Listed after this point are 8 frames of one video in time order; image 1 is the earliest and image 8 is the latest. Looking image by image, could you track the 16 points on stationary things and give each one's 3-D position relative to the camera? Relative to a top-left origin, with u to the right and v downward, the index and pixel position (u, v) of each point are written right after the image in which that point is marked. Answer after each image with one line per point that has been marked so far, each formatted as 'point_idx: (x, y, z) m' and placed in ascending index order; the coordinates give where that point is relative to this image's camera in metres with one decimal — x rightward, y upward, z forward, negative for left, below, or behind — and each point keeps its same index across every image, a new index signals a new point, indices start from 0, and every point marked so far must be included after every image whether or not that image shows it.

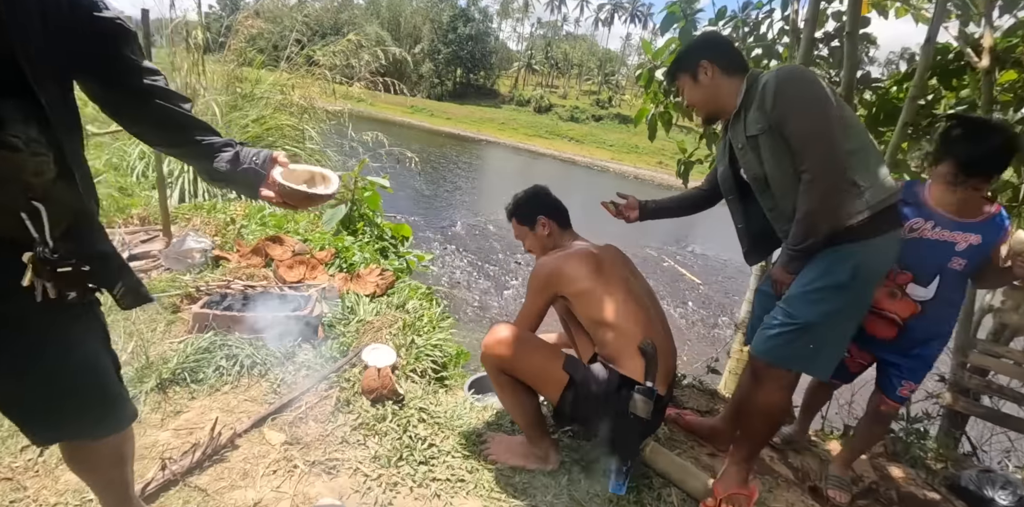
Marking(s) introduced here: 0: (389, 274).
0: (-0.9, -0.1, +4.2) m
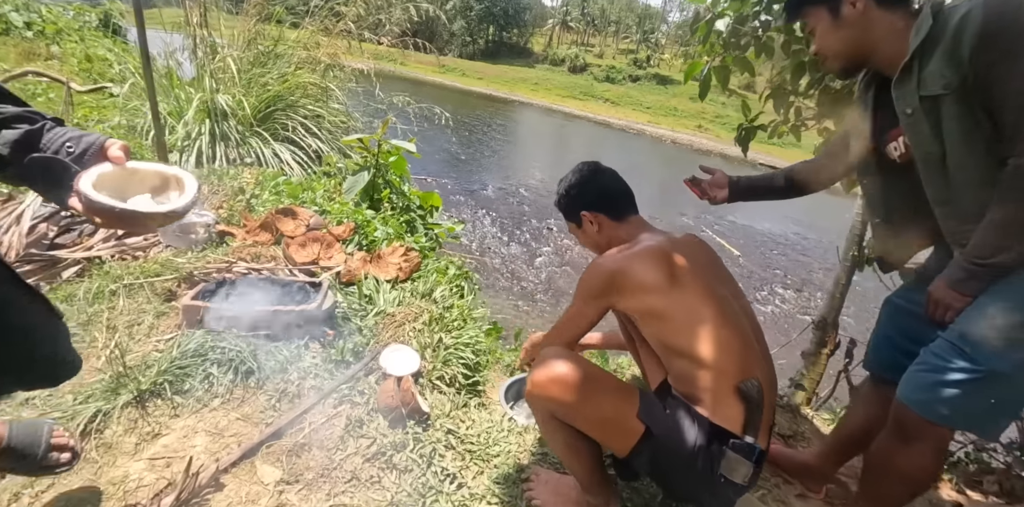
0: (-0.6, 0.0, +3.6) m
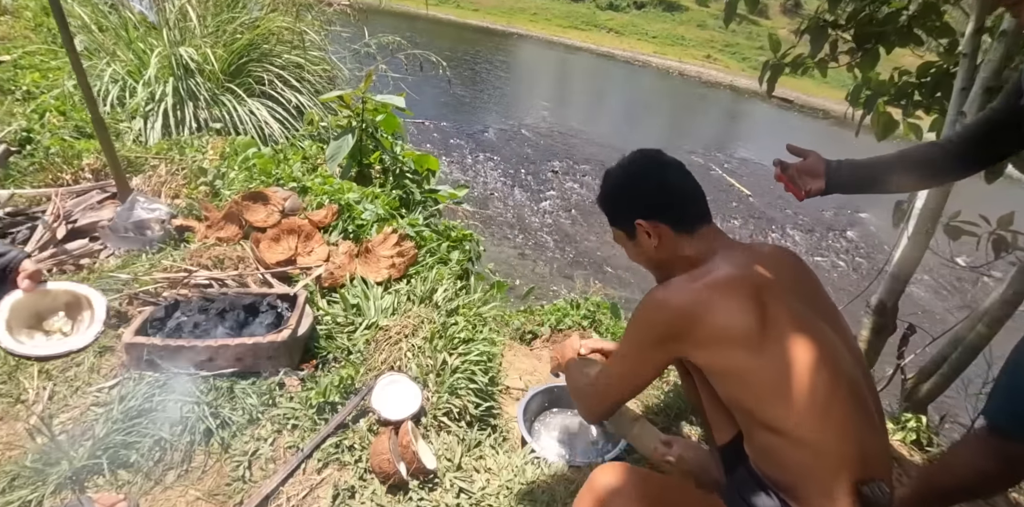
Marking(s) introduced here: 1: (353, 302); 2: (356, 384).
0: (-0.6, +0.1, +3.1) m
1: (-0.8, -0.2, +2.7) m
2: (-0.7, -0.6, +2.4) m
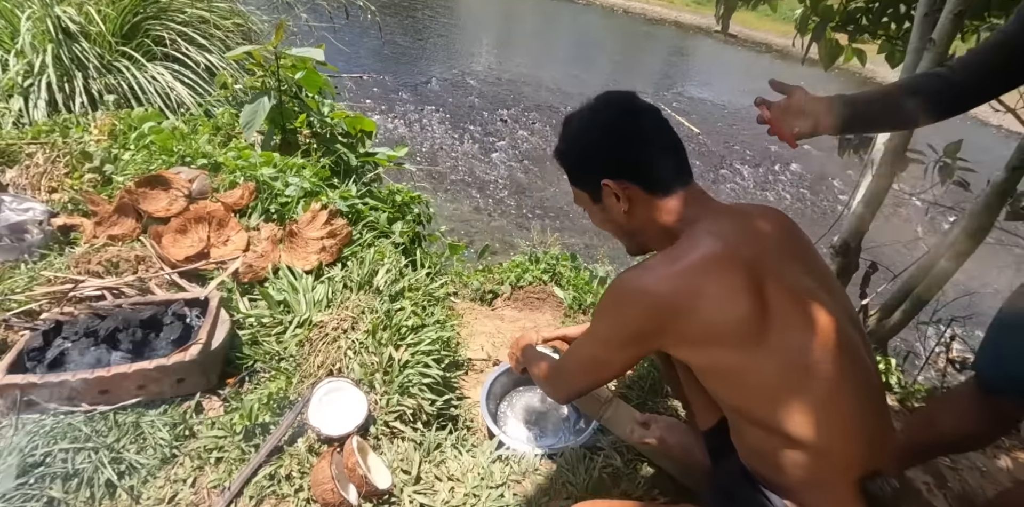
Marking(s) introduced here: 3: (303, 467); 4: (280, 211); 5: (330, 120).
0: (-0.8, +0.1, +2.7) m
1: (-1.0, -0.2, +2.4) m
2: (-0.8, -0.5, +2.0) m
3: (-0.7, -0.7, +1.8) m
4: (-1.2, +0.2, +2.9) m
5: (-1.3, +0.9, +3.9) m
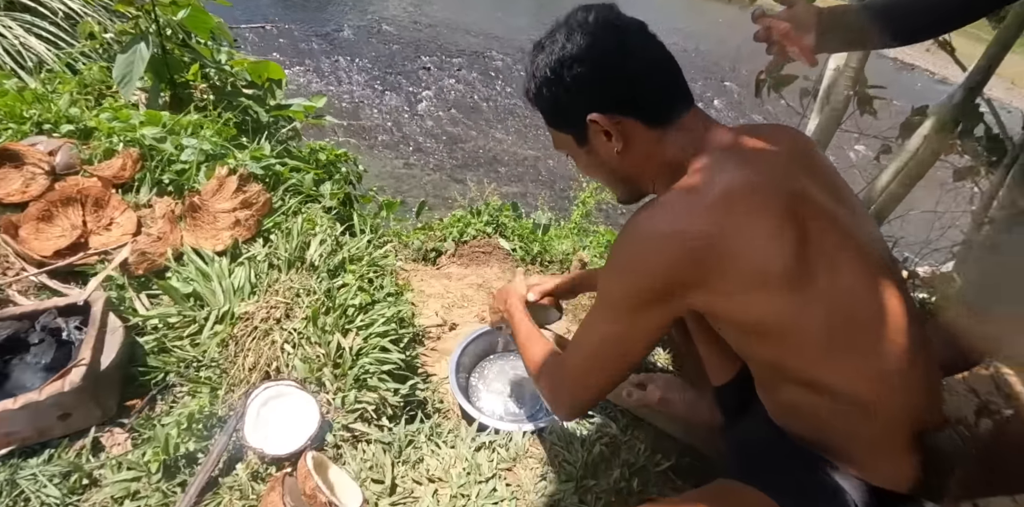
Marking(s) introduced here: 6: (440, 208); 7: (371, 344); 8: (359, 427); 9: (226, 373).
0: (-1.0, +0.3, +2.2) m
1: (-1.1, -0.1, +1.9) m
2: (-0.9, -0.5, +1.6) m
3: (-0.7, -0.6, +1.5) m
4: (-1.4, +0.3, +2.3) m
5: (-1.7, +1.1, +3.3) m
6: (-0.4, +0.3, +3.7) m
7: (-0.5, -0.3, +1.9) m
8: (-0.5, -0.5, +1.7) m
9: (-0.9, -0.4, +1.7) m
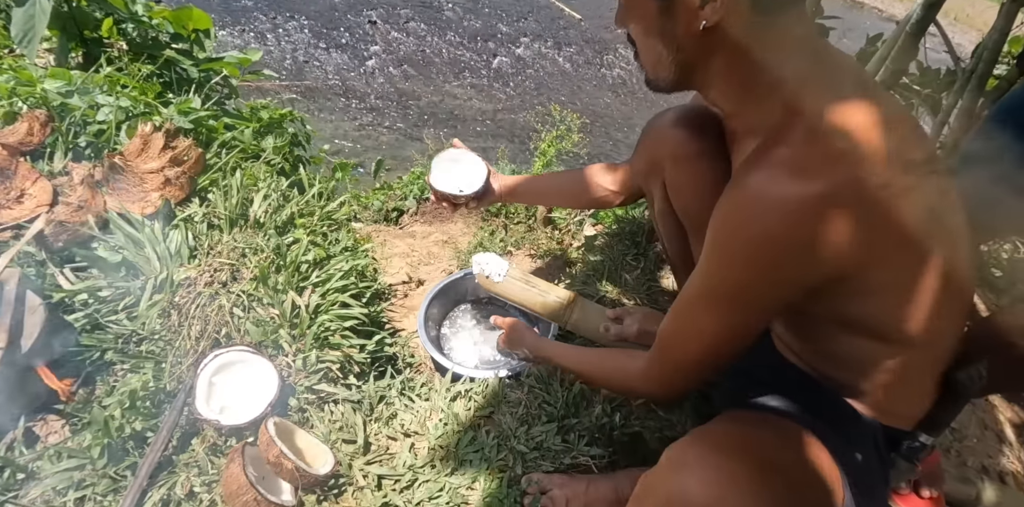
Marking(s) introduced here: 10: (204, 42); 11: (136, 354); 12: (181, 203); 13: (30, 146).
0: (-1.2, +0.4, +2.0) m
1: (-1.2, 0.0, +1.7) m
2: (-0.9, -0.4, +1.5) m
3: (-0.7, -0.5, +1.3) m
4: (-1.6, +0.4, +2.1) m
5: (-2.0, +1.2, +3.0) m
6: (-0.7, +0.6, +3.6) m
7: (-0.6, -0.1, +1.8) m
8: (-0.5, -0.4, +1.6) m
9: (-1.0, -0.3, +1.6) m
10: (-1.7, +1.1, +3.0) m
11: (-1.0, -0.3, +1.6) m
12: (-1.2, +0.2, +2.0) m
13: (-1.7, +0.4, +2.0) m
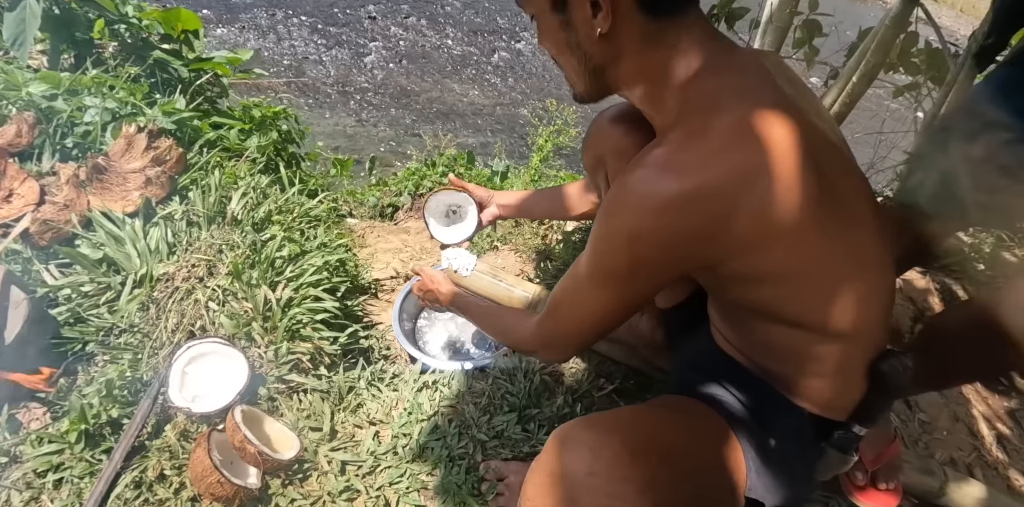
0: (-1.3, +0.4, +2.1) m
1: (-1.3, 0.0, +1.8) m
2: (-1.0, -0.3, +1.6) m
3: (-0.8, -0.5, +1.4) m
4: (-1.7, +0.4, +2.2) m
5: (-2.1, +1.3, +3.1) m
6: (-0.8, +0.6, +3.6) m
7: (-0.7, -0.1, +1.8) m
8: (-0.7, -0.4, +1.7) m
9: (-1.1, -0.2, +1.7) m
10: (-1.8, +1.2, +3.1) m
11: (-1.2, -0.3, +1.6) m
12: (-1.3, +0.2, +2.1) m
13: (-1.9, +0.4, +2.1) m
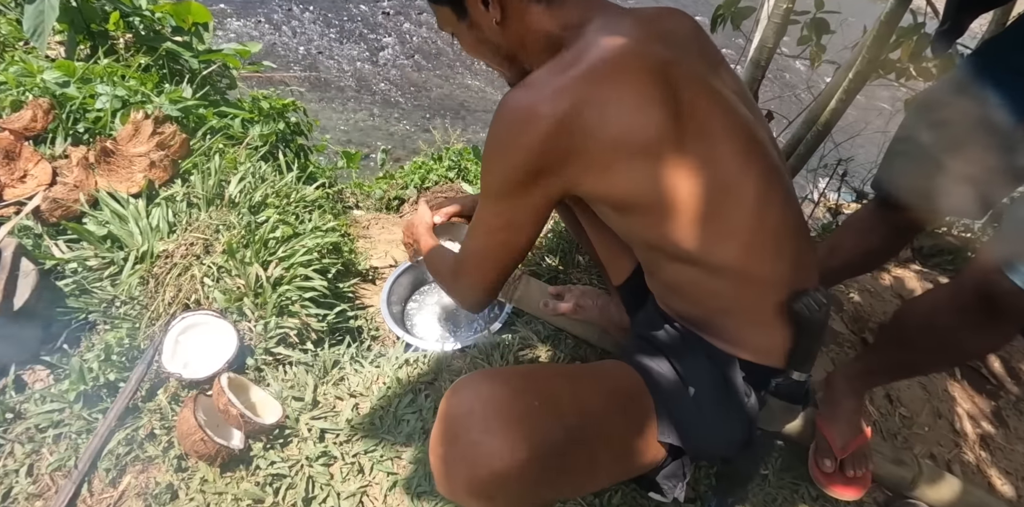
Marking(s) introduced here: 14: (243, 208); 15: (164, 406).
0: (-1.3, +0.5, +2.2) m
1: (-1.4, +0.1, +1.9) m
2: (-1.1, -0.3, +1.7) m
3: (-0.9, -0.5, +1.5) m
4: (-1.7, +0.5, +2.3) m
5: (-2.1, +1.4, +3.2) m
6: (-0.8, +0.7, +3.7) m
7: (-0.8, -0.1, +1.9) m
8: (-0.7, -0.3, +1.8) m
9: (-1.2, -0.2, +1.8) m
10: (-1.8, +1.2, +3.2) m
11: (-1.2, -0.2, +1.8) m
12: (-1.3, +0.3, +2.2) m
13: (-1.9, +0.5, +2.2) m
14: (-1.0, +0.2, +2.1) m
15: (-1.0, -0.4, +1.5) m
